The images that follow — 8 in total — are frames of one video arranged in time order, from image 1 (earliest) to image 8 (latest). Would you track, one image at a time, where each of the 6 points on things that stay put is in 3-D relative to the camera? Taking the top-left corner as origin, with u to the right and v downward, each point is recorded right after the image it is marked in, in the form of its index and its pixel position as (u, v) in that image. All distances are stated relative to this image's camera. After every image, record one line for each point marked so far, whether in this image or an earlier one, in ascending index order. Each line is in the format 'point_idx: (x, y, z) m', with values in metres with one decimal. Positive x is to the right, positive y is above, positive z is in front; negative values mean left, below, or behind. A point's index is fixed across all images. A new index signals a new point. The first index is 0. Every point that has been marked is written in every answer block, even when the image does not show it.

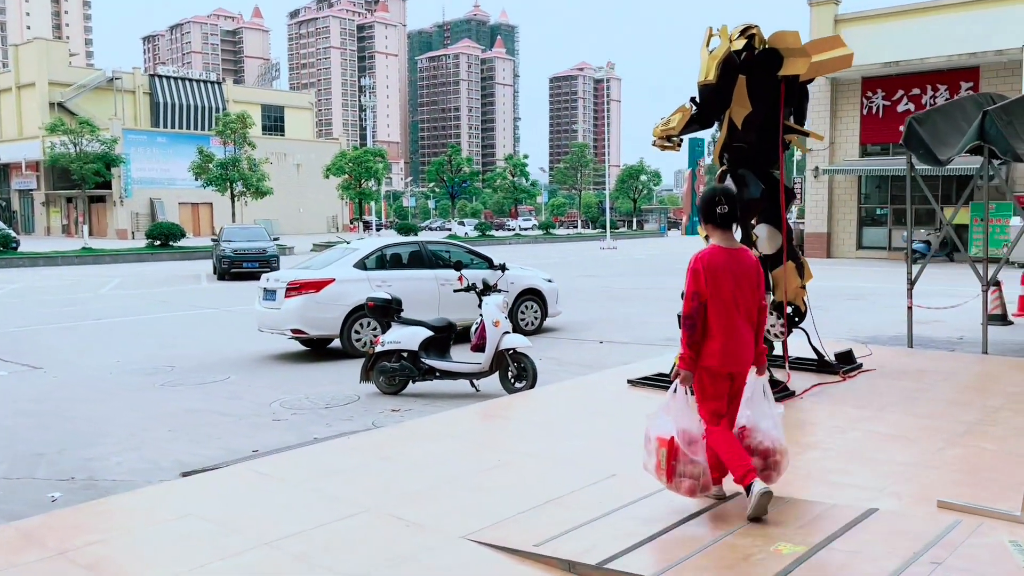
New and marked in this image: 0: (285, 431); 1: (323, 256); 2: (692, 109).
0: (-1.6, -1.0, +6.0) m
1: (-2.3, +0.4, +10.3) m
2: (+1.3, +1.3, +6.1) m
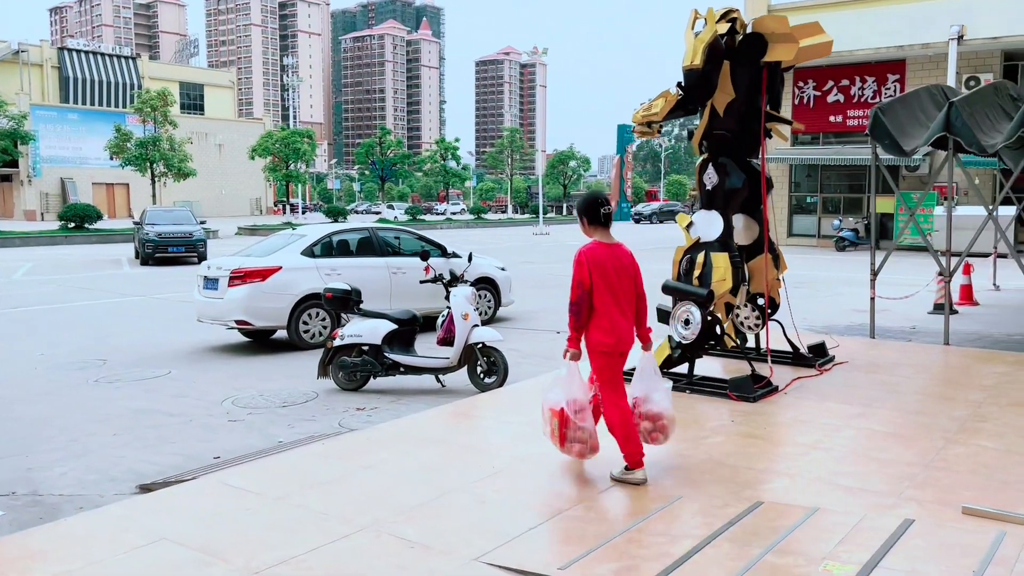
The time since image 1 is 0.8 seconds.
0: (-1.7, -1.0, +5.6) m
1: (-2.8, +0.5, +9.8) m
2: (+1.2, +1.3, +5.9) m
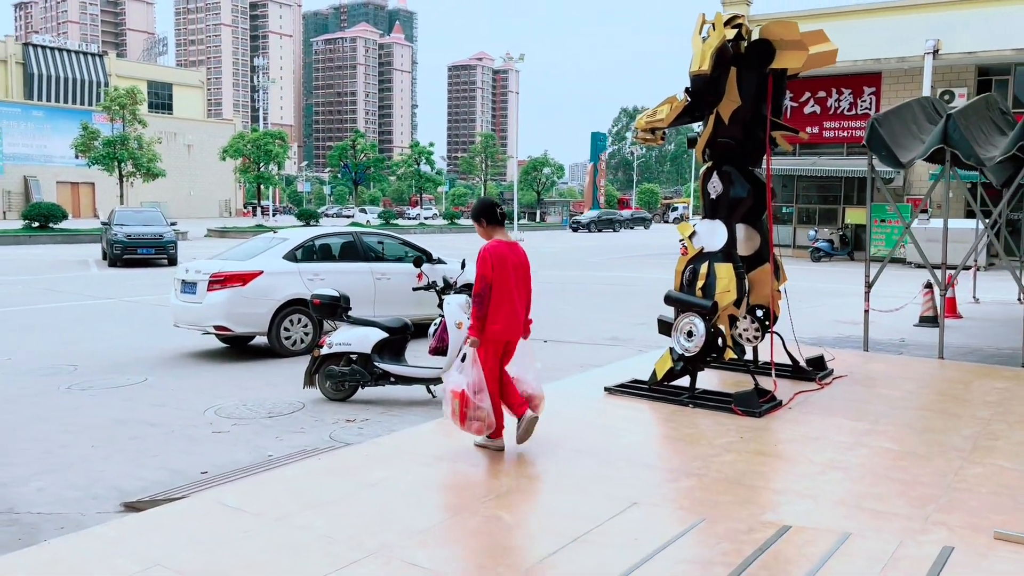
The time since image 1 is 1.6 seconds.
0: (-1.7, -1.0, +5.3) m
1: (-3.0, +0.5, +9.5) m
2: (+1.2, +1.3, +5.8) m
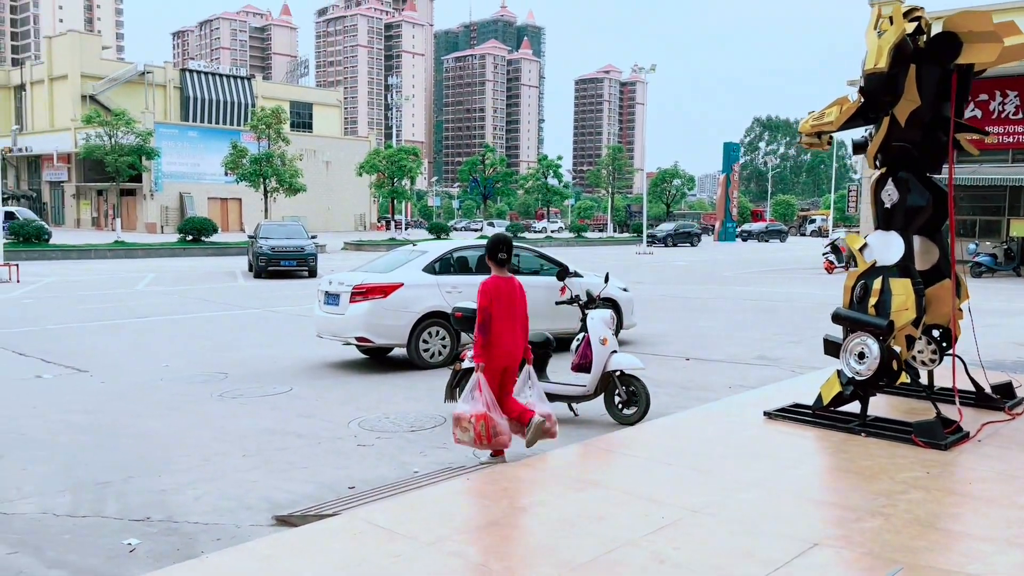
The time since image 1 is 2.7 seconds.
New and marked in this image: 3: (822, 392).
0: (-0.8, -1.1, +5.2) m
1: (-1.4, +0.3, +9.6) m
2: (+2.1, +1.2, +5.3) m
3: (+2.0, -0.7, +5.5) m
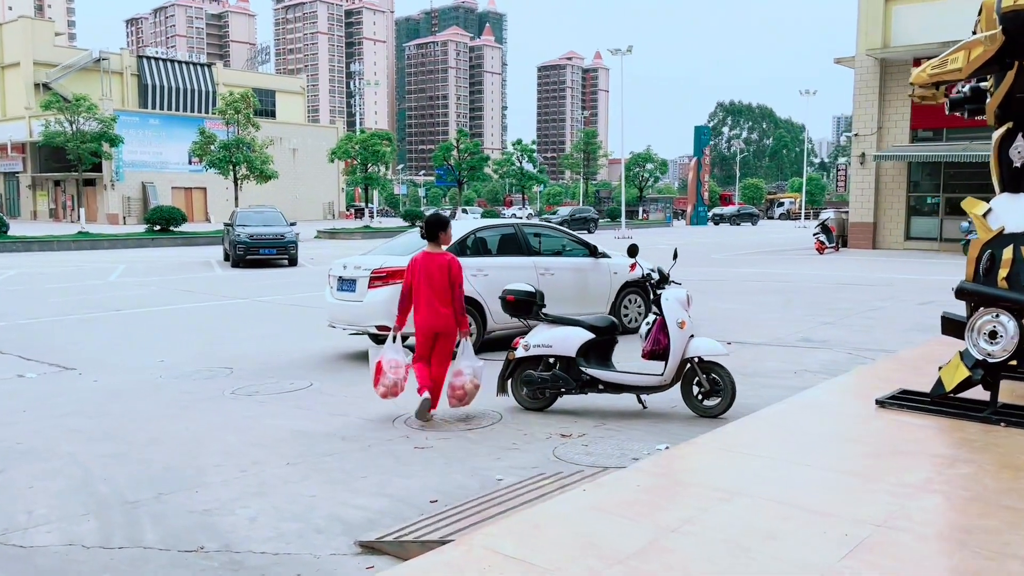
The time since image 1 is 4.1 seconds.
0: (-0.3, -1.0, +4.5) m
1: (-1.1, +0.5, +8.8) m
2: (+2.6, +1.3, +4.7) m
3: (+2.5, -0.5, +4.9) m
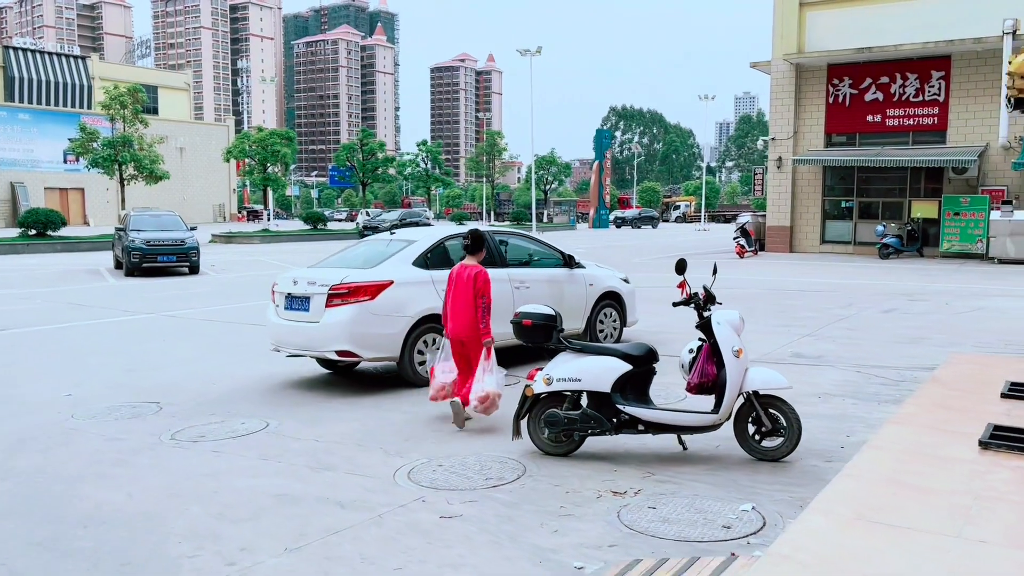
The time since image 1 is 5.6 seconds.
0: (0.0, -1.1, +3.6) m
1: (-1.4, +0.3, +7.7) m
2: (+2.8, +1.2, +4.1) m
3: (+2.7, -0.6, +4.3) m
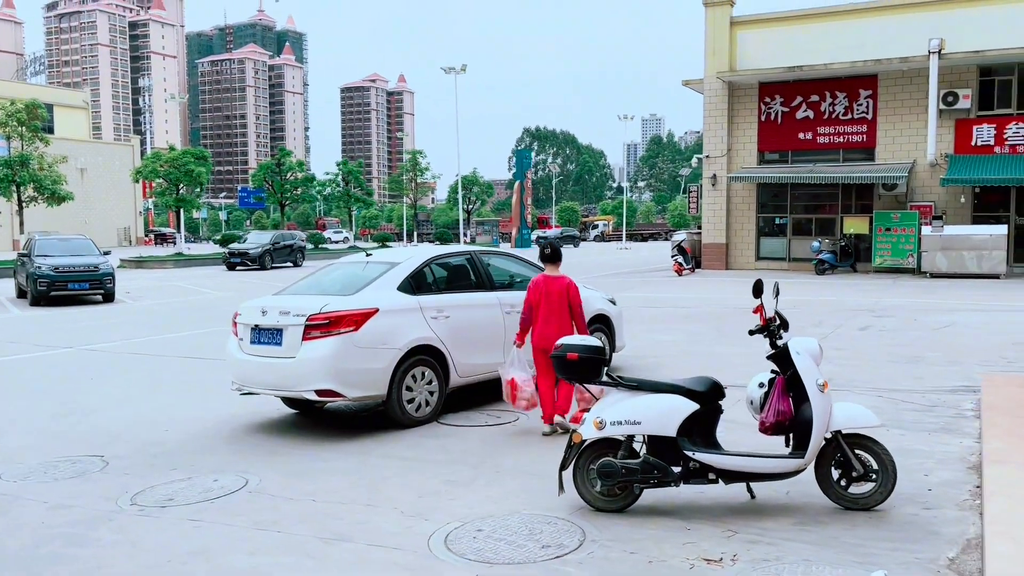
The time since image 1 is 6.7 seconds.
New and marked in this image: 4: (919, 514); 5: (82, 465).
0: (+0.4, -1.2, +2.8) m
1: (-1.4, +0.1, +6.9) m
2: (+3.1, +1.1, +3.7) m
3: (+3.0, -0.7, +3.8) m
4: (+1.9, -1.1, +4.1) m
5: (-3.0, -1.2, +5.8) m
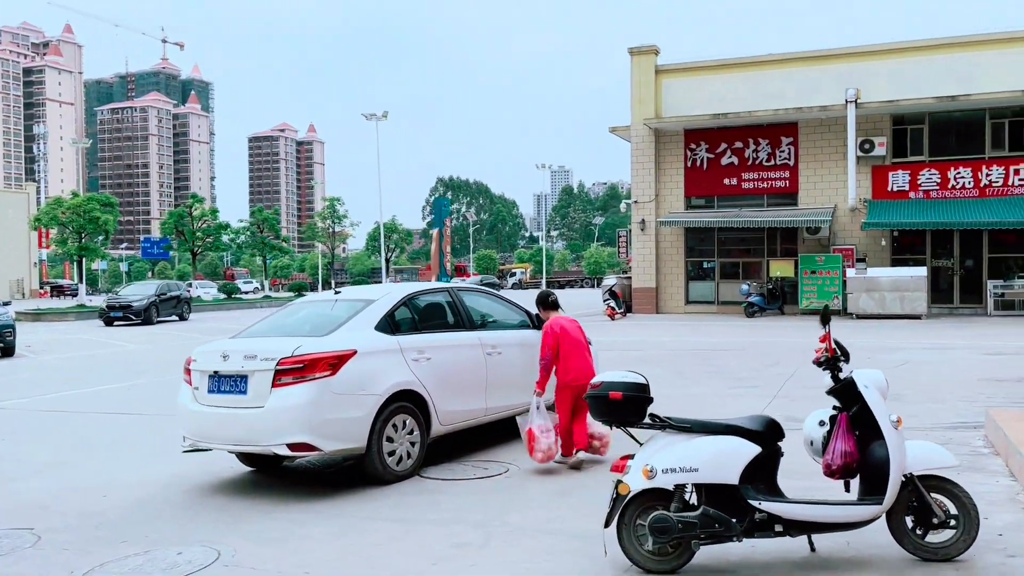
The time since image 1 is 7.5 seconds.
0: (+0.7, -1.3, +2.3) m
1: (-1.5, -0.2, +6.2) m
2: (+3.3, +1.1, +3.6) m
3: (+3.2, -0.8, +3.6) m
4: (+2.1, -1.2, +3.7) m
5: (-2.9, -1.5, +4.9) m
